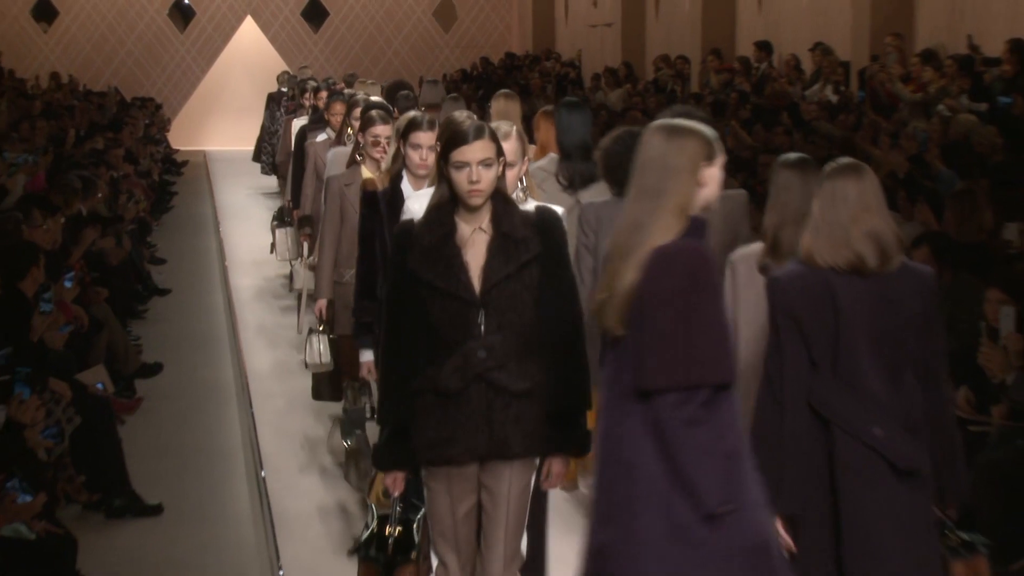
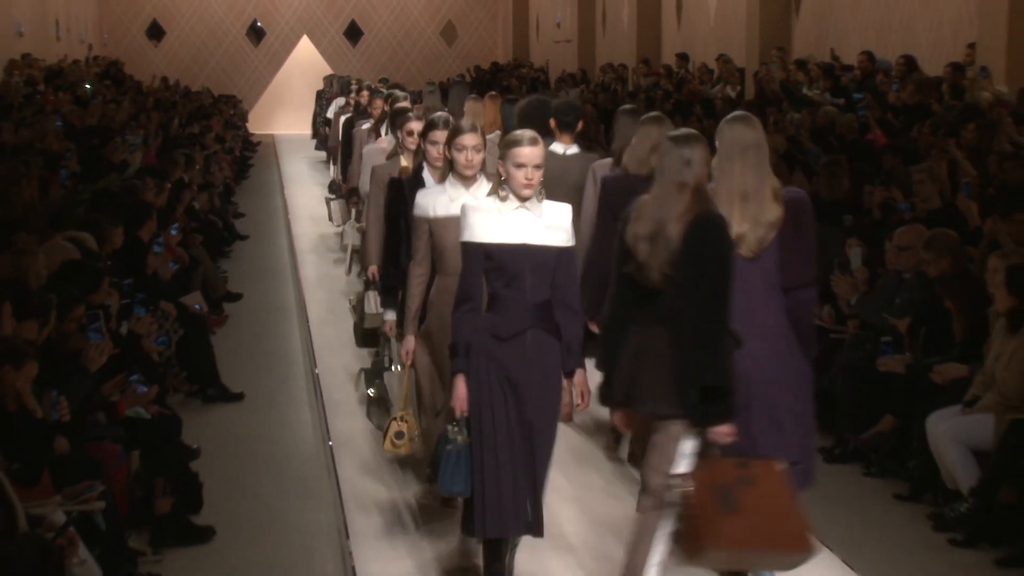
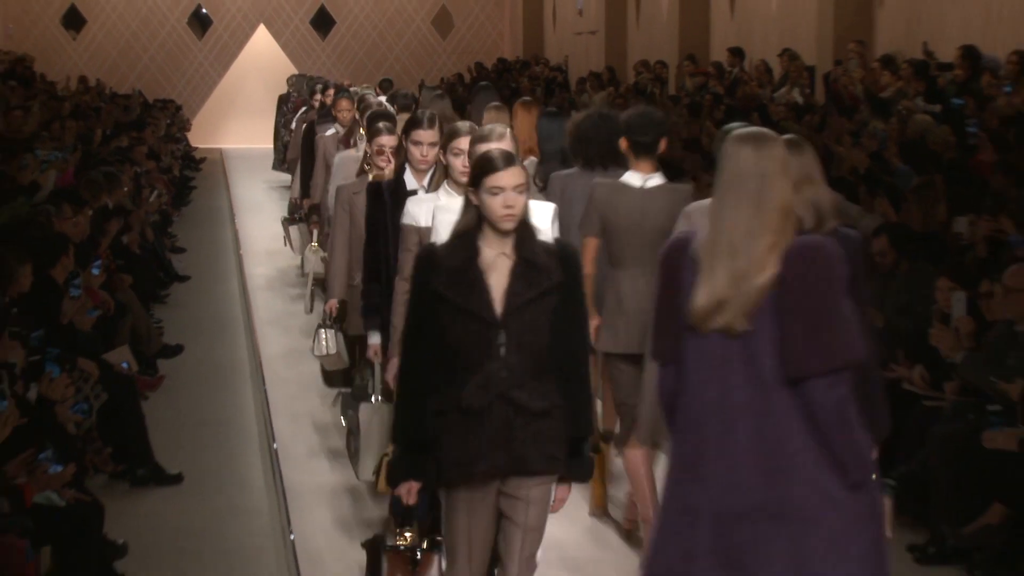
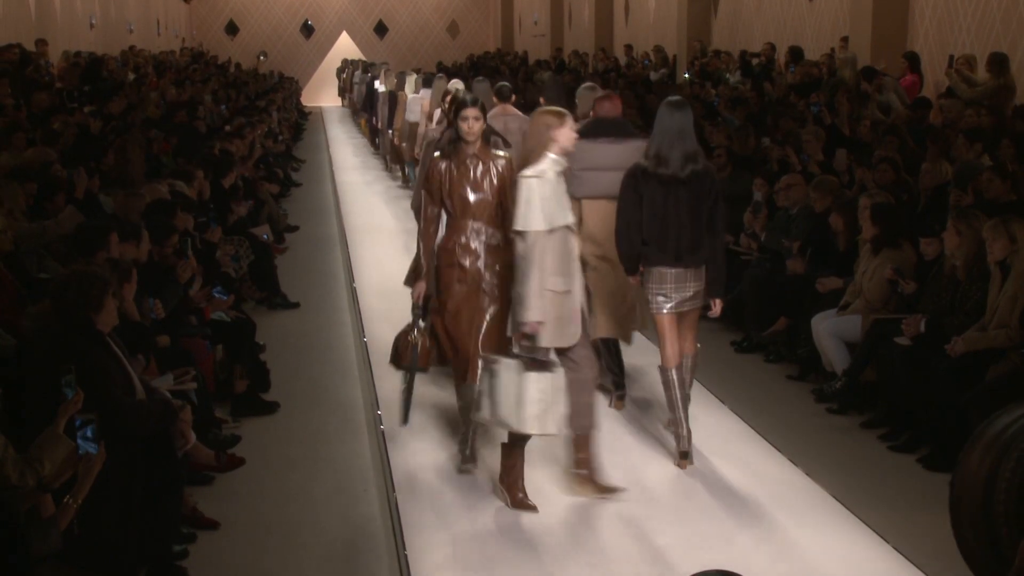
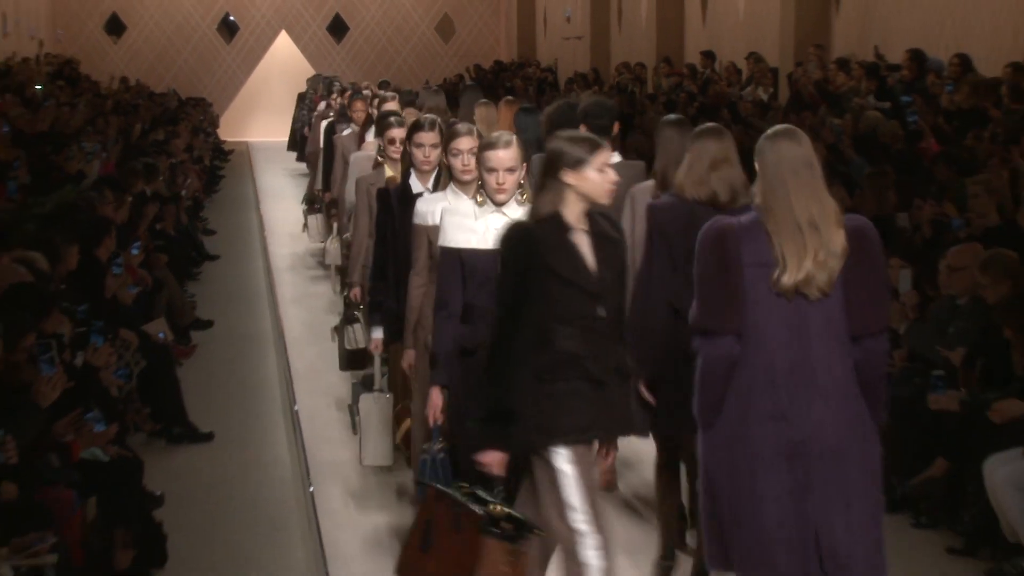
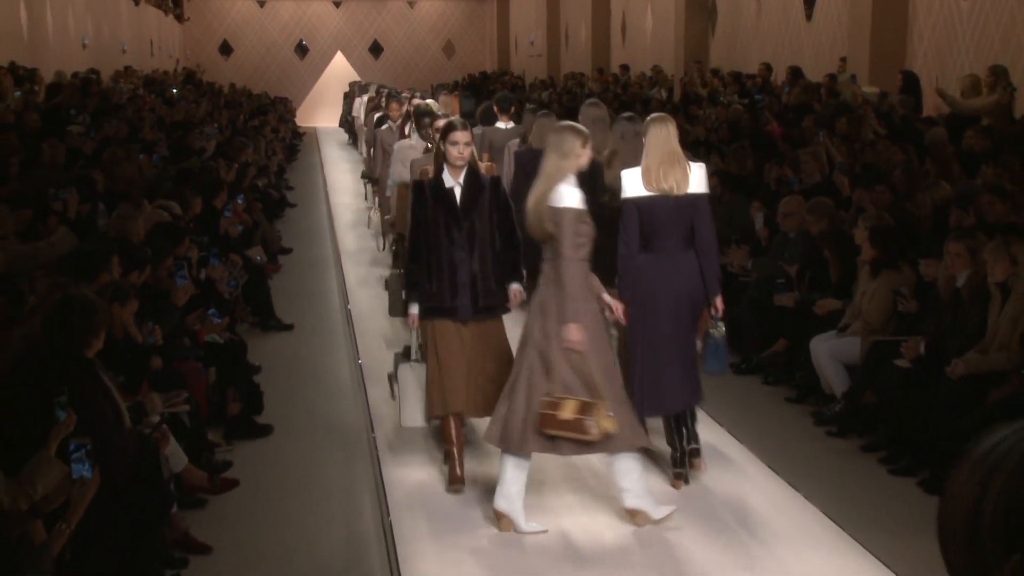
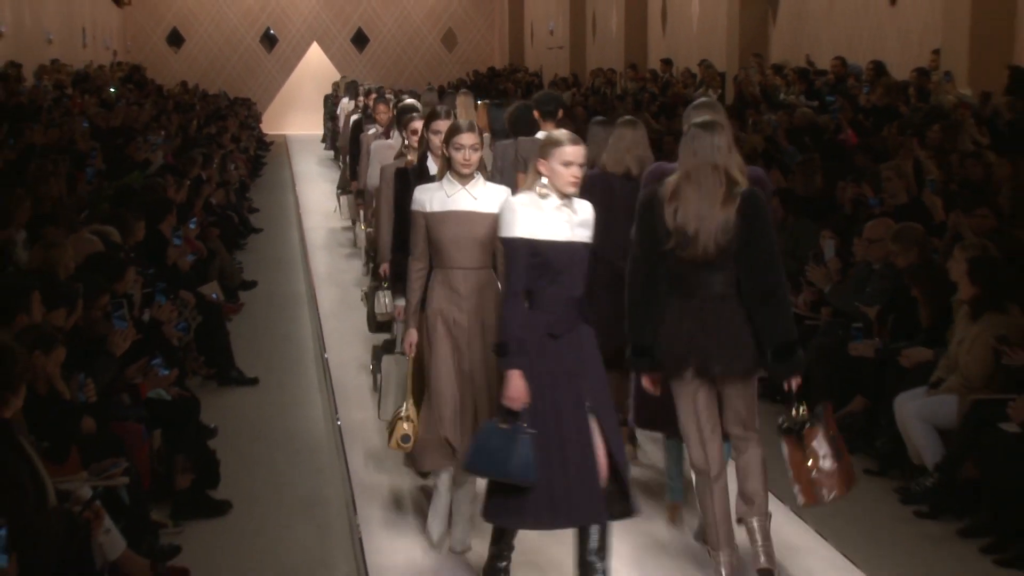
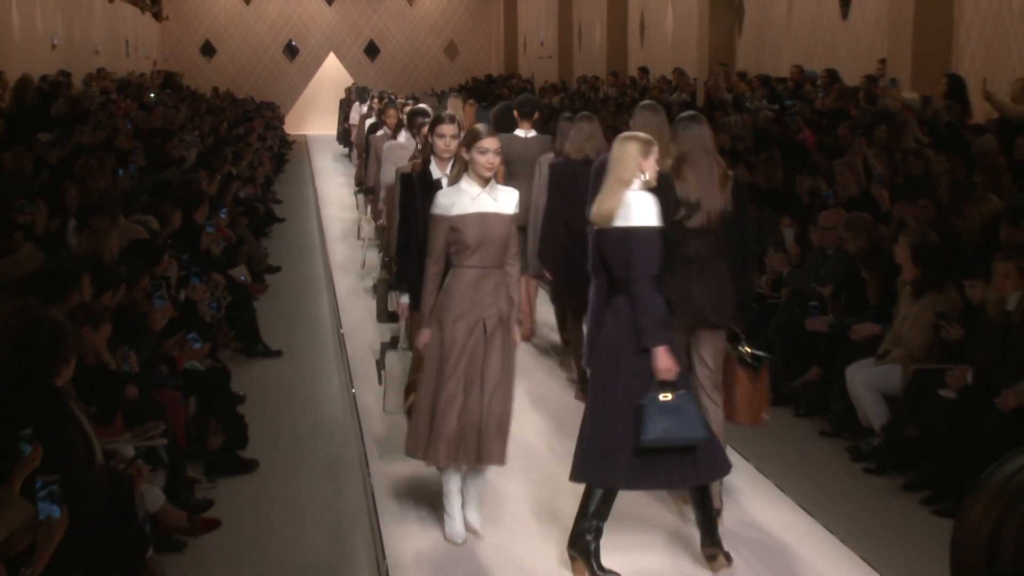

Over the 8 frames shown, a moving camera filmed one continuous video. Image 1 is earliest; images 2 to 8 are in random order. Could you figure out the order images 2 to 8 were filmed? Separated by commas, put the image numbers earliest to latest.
3, 5, 2, 7, 8, 6, 4
